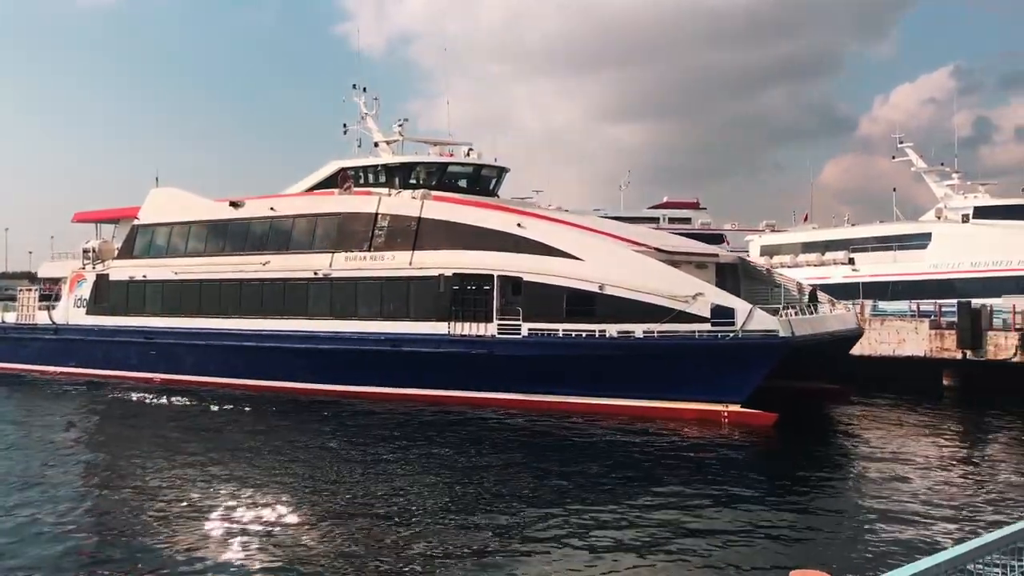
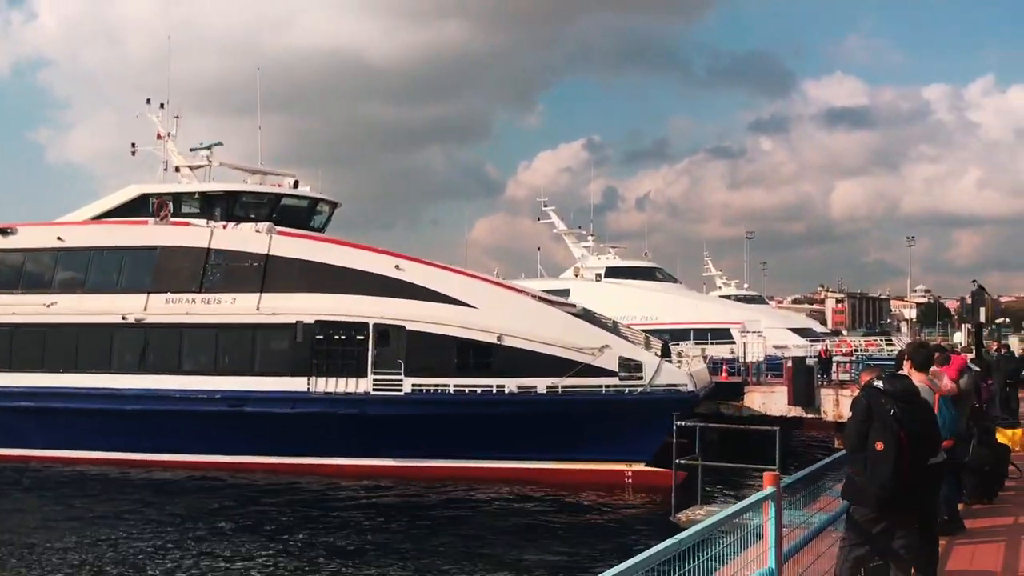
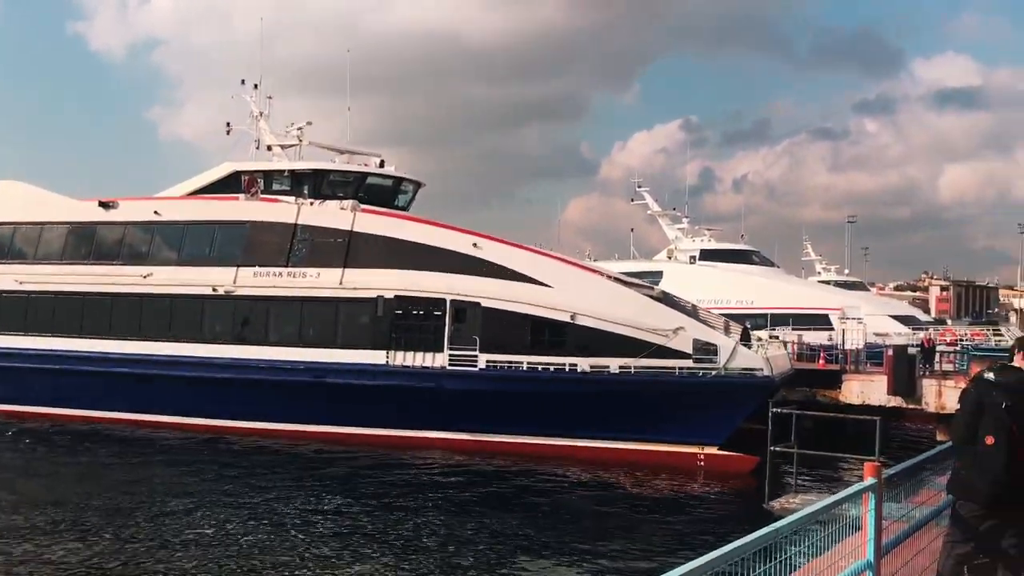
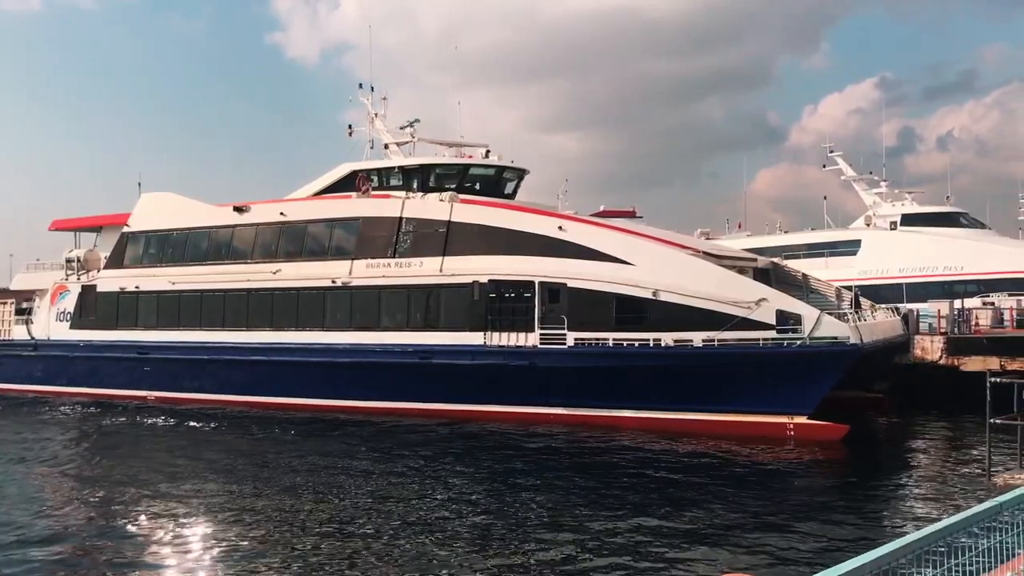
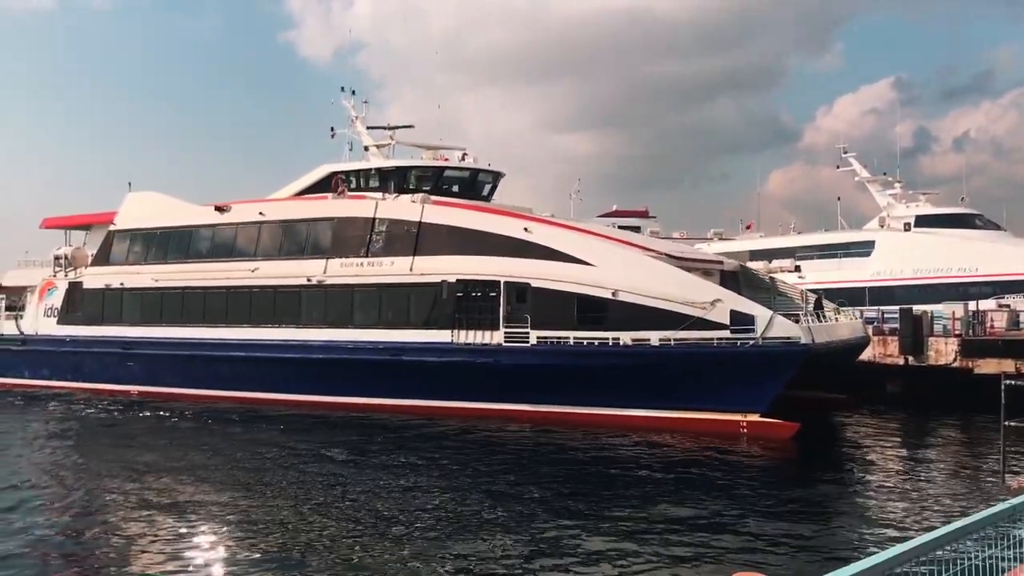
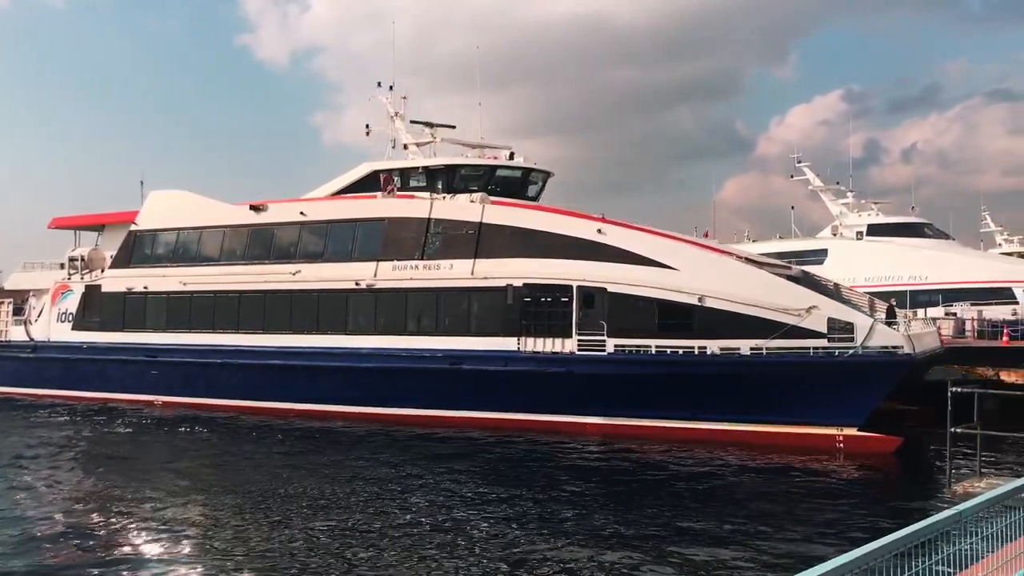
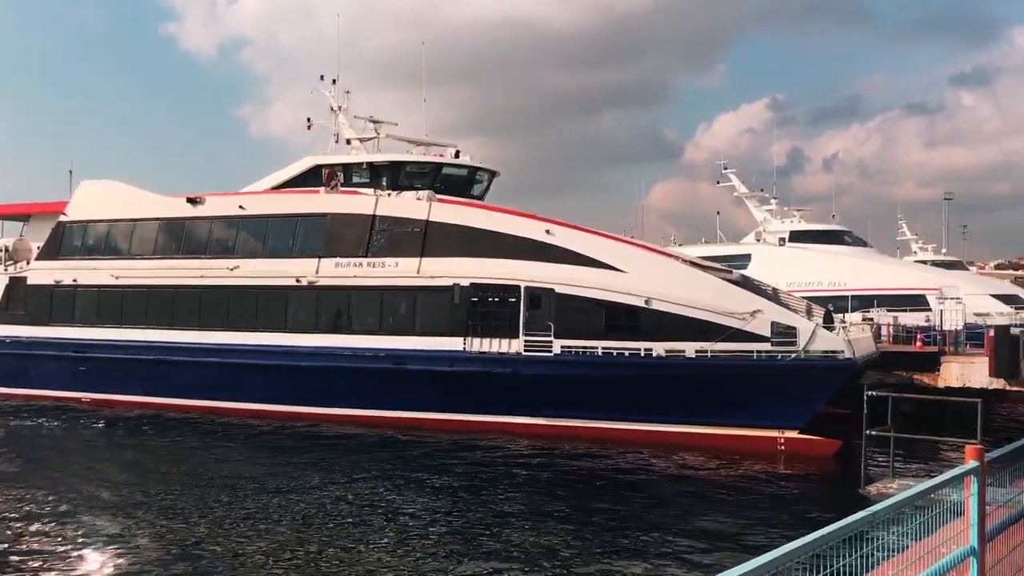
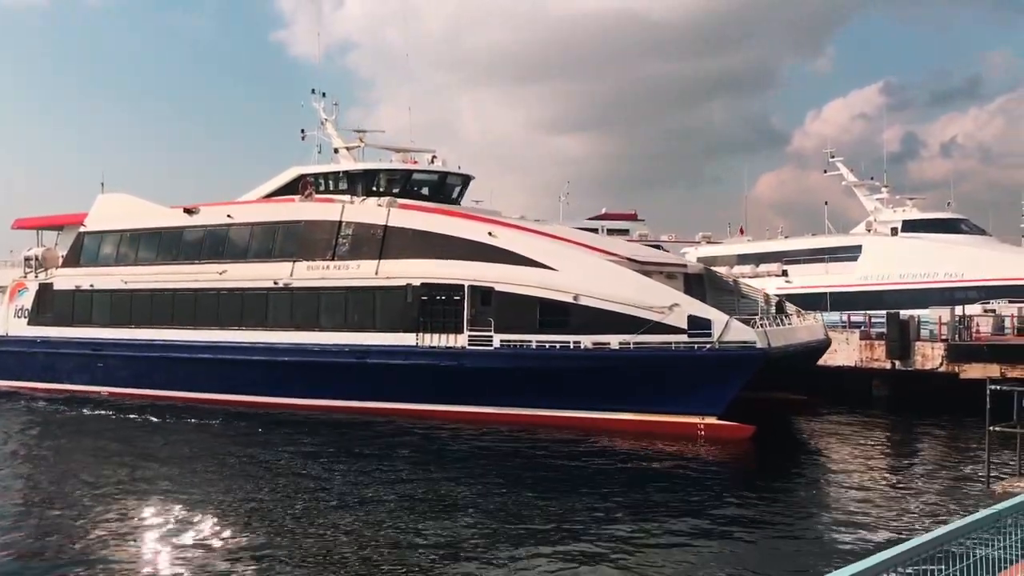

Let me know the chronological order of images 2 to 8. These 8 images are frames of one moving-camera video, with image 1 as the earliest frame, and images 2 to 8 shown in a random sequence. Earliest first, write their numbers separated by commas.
8, 5, 4, 6, 7, 3, 2
